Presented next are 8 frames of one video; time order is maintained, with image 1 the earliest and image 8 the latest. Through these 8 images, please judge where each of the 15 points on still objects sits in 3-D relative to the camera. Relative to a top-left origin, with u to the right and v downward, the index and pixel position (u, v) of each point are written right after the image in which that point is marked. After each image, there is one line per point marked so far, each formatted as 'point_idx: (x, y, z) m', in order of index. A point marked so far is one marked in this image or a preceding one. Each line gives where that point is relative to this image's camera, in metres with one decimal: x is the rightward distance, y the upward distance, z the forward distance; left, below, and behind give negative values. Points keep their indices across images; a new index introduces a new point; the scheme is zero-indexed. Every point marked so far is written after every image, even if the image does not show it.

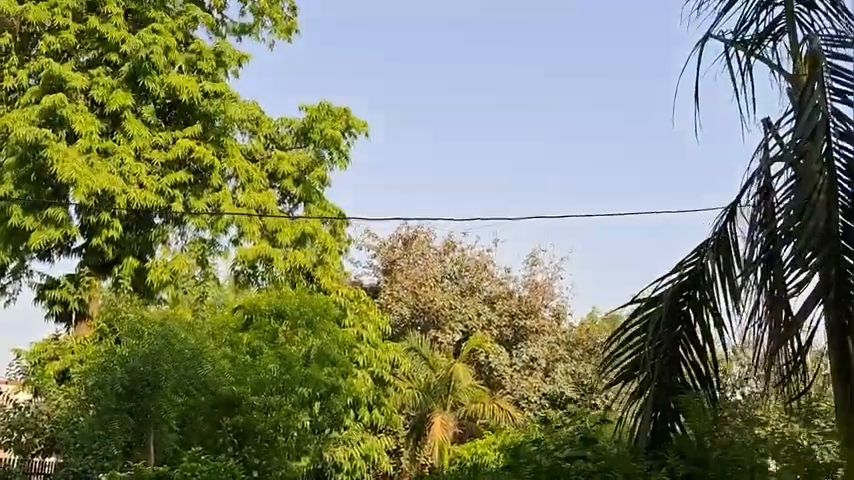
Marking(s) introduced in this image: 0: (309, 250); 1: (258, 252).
0: (-2.0, -0.2, +13.6) m
1: (-2.7, -0.2, +13.1) m
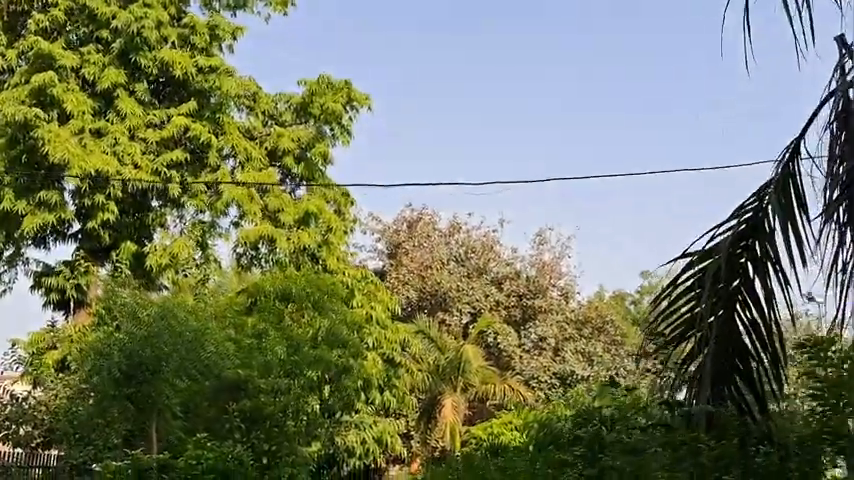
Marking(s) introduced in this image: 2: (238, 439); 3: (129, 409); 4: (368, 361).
0: (-1.8, +0.2, +13.2) m
1: (-2.6, +0.1, +12.6) m
2: (-1.9, -2.0, +8.2) m
3: (-2.9, -1.6, +7.9) m
4: (-0.8, -1.8, +11.9) m
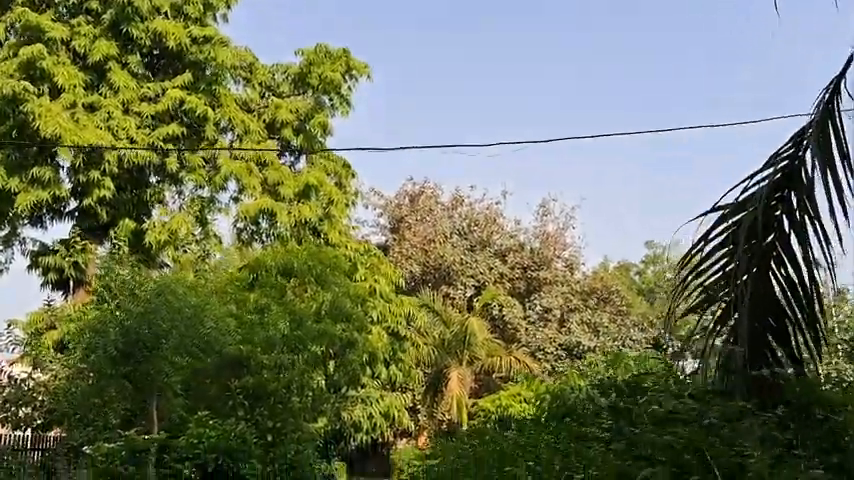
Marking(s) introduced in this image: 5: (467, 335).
0: (-1.8, +0.6, +12.9) m
1: (-2.5, +0.5, +12.3) m
2: (-1.8, -1.7, +7.9) m
3: (-2.8, -1.4, +7.7) m
4: (-0.8, -1.4, +11.7) m
5: (+0.8, -2.1, +17.7) m
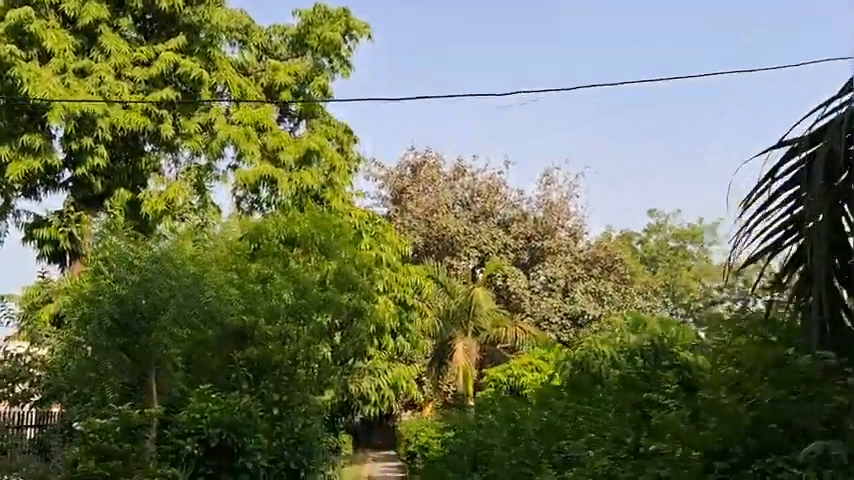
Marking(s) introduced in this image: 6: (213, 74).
0: (-1.7, +1.1, +12.4) m
1: (-2.4, +1.0, +11.9) m
2: (-1.7, -1.4, +7.6) m
3: (-2.7, -1.1, +7.3) m
4: (-0.6, -0.9, +11.3) m
5: (+0.9, -1.4, +17.4) m
6: (-3.2, +2.5, +12.2) m
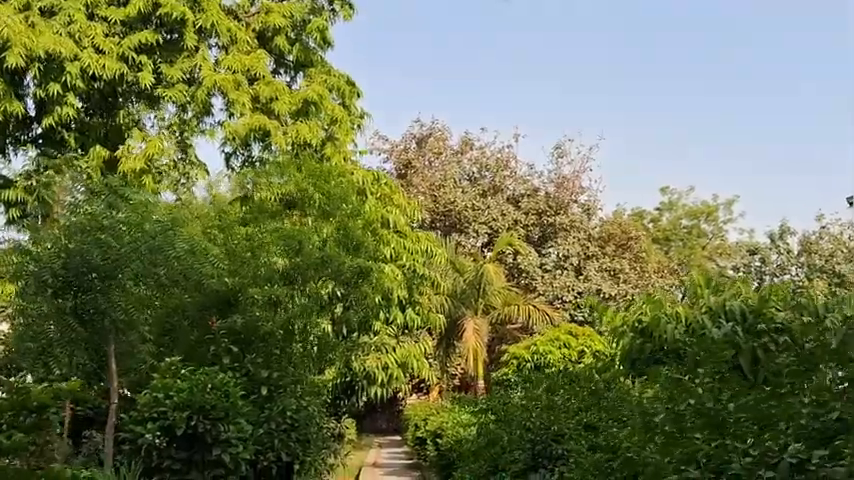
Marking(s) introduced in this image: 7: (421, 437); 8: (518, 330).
0: (-1.5, +1.6, +11.1) m
1: (-2.3, +1.5, +10.6) m
2: (-1.5, -1.0, +6.3) m
3: (-2.5, -0.7, +6.0) m
4: (-0.5, -0.4, +10.0) m
5: (+1.1, -0.8, +16.0) m
6: (-3.0, +3.0, +10.8) m
7: (-0.1, -3.3, +13.5) m
8: (+1.9, -1.9, +17.6) m
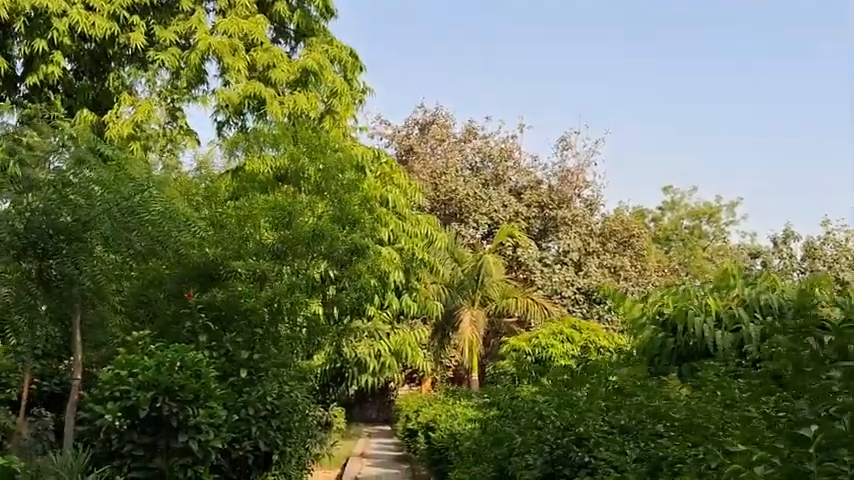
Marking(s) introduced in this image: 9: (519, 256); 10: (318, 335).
0: (-1.5, +1.9, +10.5) m
1: (-2.2, +1.8, +10.0) m
2: (-1.6, -0.7, +5.8) m
3: (-2.6, -0.4, +5.5) m
4: (-0.5, -0.2, +9.5) m
5: (+1.0, -0.6, +15.5) m
6: (-2.9, +3.3, +10.2) m
7: (-0.2, -3.0, +13.0) m
8: (+1.8, -1.7, +17.1) m
9: (+2.2, -0.4, +19.6) m
10: (-1.0, -0.9, +7.9) m
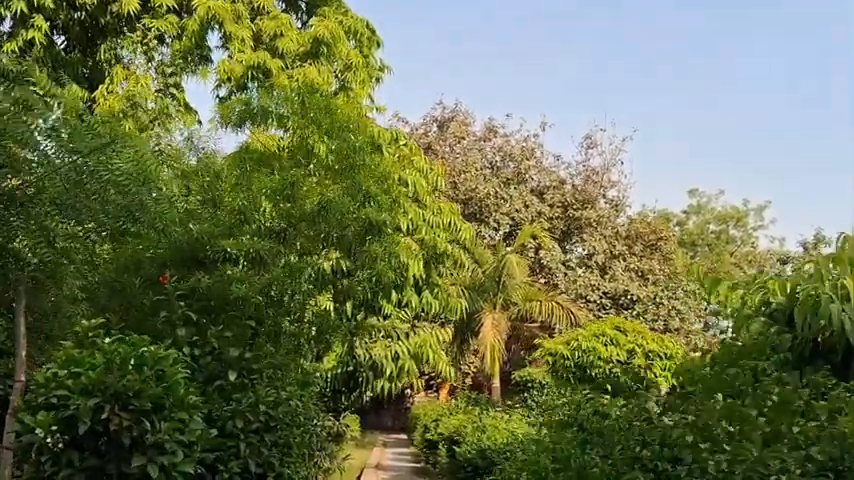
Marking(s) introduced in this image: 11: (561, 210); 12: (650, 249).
0: (-1.2, +2.0, +9.5) m
1: (-1.9, +1.9, +9.0) m
2: (-1.4, -0.6, +4.7) m
3: (-2.4, -0.2, +4.5) m
4: (-0.2, -0.1, +8.4) m
5: (+1.4, -0.5, +14.4) m
6: (-2.6, +3.4, +9.2) m
7: (+0.1, -2.9, +11.9) m
8: (+2.2, -1.7, +16.0) m
9: (+2.7, -0.3, +18.5) m
10: (-0.8, -0.8, +6.8) m
11: (+3.3, +0.8, +19.6) m
12: (+5.5, -0.1, +19.4) m
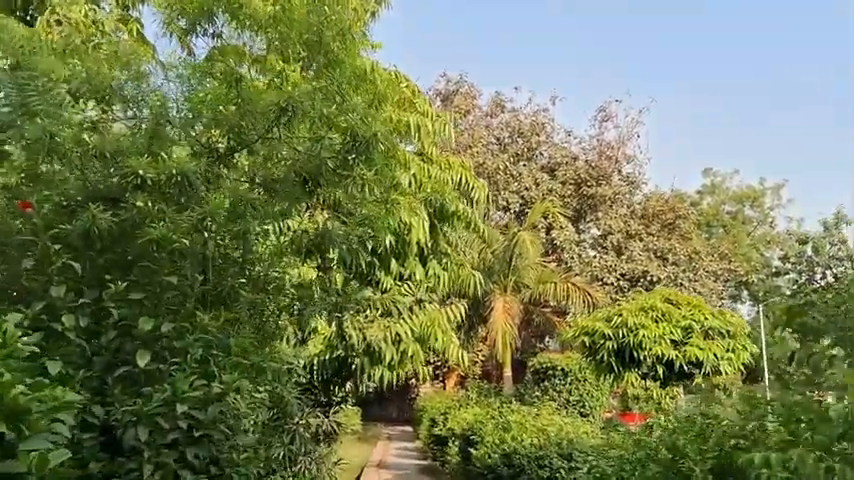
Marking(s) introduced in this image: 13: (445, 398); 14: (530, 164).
0: (-1.1, +2.4, +7.9) m
1: (-1.9, +2.3, +7.4) m
2: (-1.3, -0.2, +3.1) m
3: (-2.3, +0.1, +2.9) m
4: (-0.2, +0.3, +6.8) m
5: (+1.5, -0.1, +12.8) m
6: (-2.6, +3.8, +7.6) m
7: (+0.2, -2.5, +10.4) m
8: (+2.3, -1.2, +14.4) m
9: (+2.8, +0.2, +16.9) m
10: (-0.8, -0.4, +5.2) m
11: (+3.4, +1.4, +17.9) m
12: (+5.6, +0.5, +17.8) m
13: (+0.3, -2.4, +12.3) m
14: (+2.5, +2.0, +18.1) m
